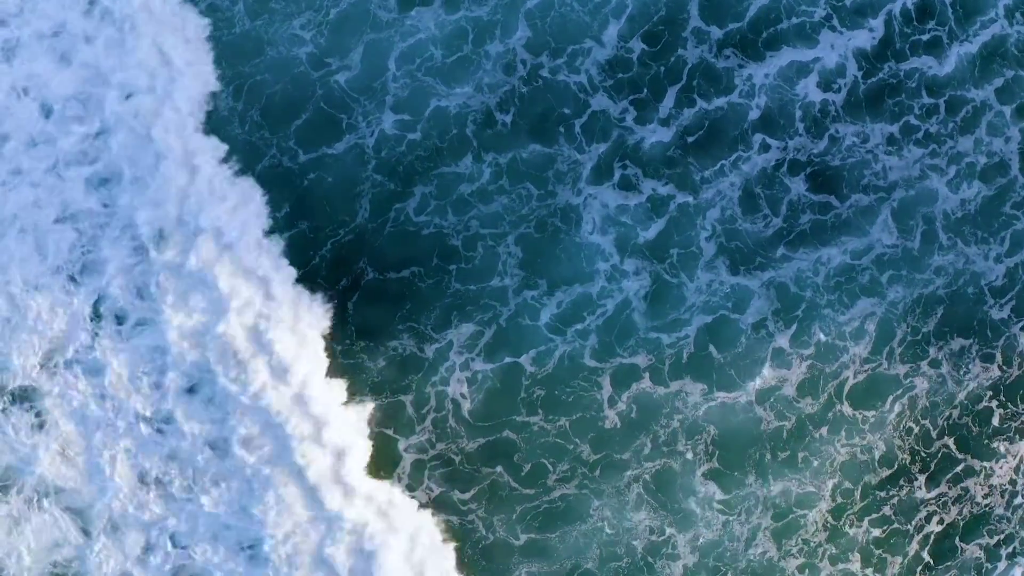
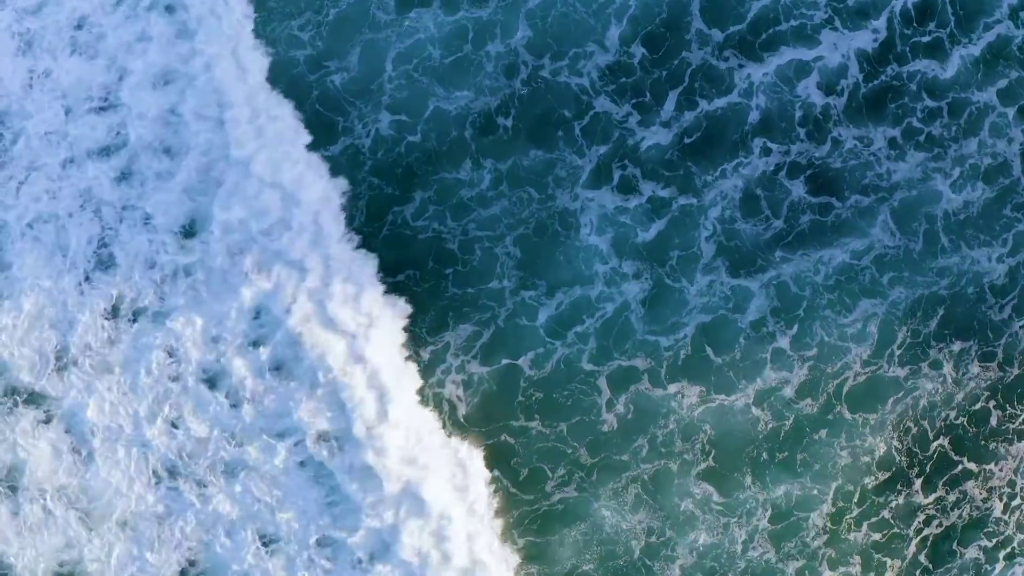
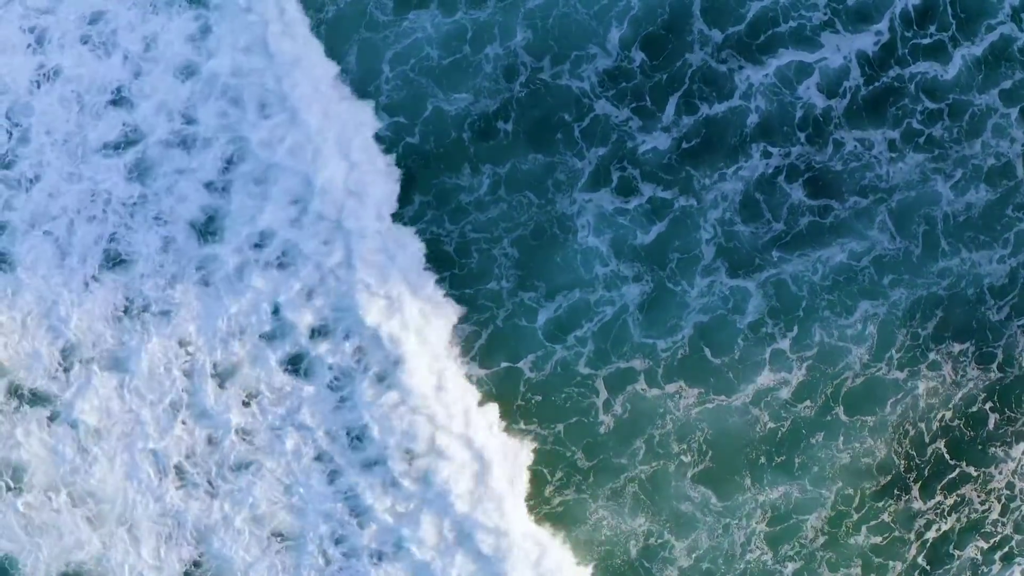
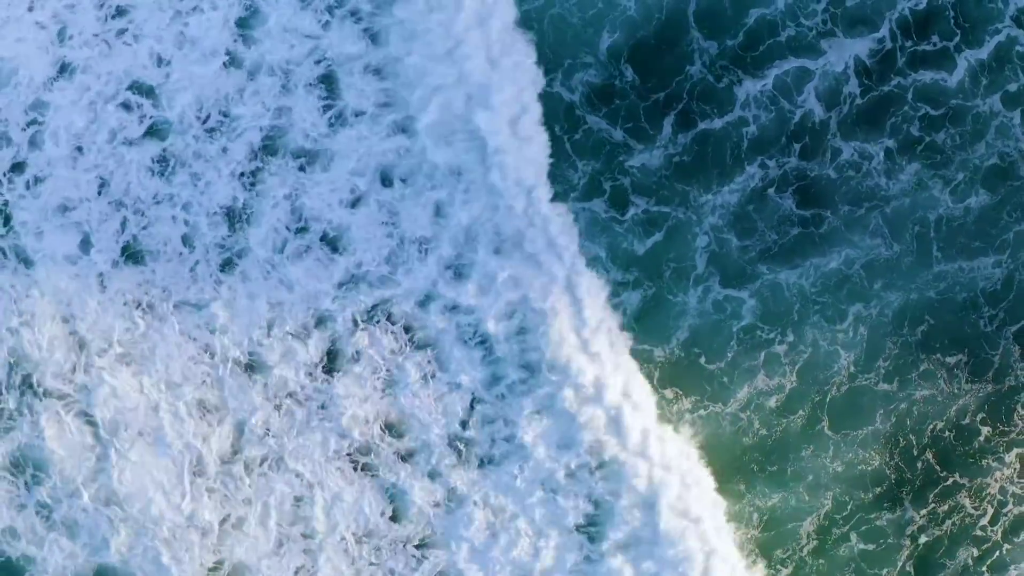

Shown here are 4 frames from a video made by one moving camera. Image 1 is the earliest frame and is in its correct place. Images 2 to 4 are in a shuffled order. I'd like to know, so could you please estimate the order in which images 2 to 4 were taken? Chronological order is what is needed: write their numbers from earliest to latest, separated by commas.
2, 3, 4
